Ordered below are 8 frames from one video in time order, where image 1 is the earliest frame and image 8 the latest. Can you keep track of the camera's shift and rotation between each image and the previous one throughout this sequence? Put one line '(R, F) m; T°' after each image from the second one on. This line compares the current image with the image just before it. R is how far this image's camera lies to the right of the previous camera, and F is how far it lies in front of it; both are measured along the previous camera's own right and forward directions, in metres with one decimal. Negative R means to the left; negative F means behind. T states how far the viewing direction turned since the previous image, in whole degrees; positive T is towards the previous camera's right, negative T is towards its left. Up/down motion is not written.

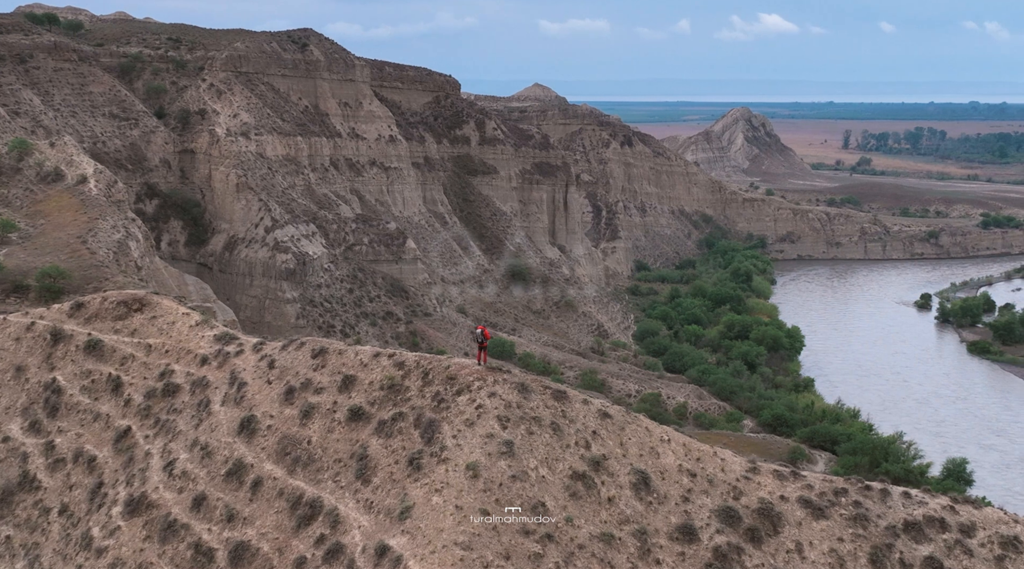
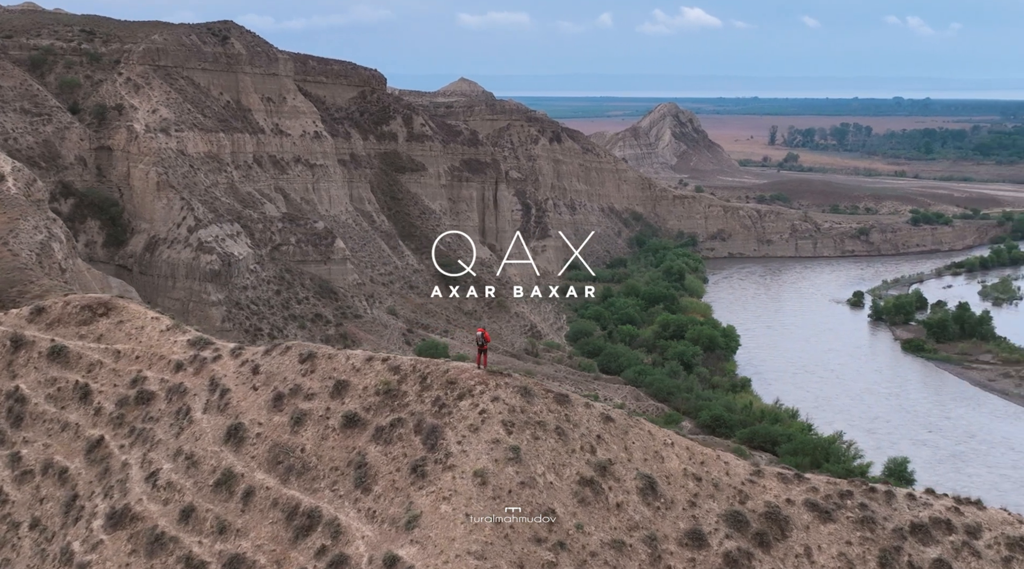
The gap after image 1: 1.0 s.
(-0.7, +0.4) m; +3°
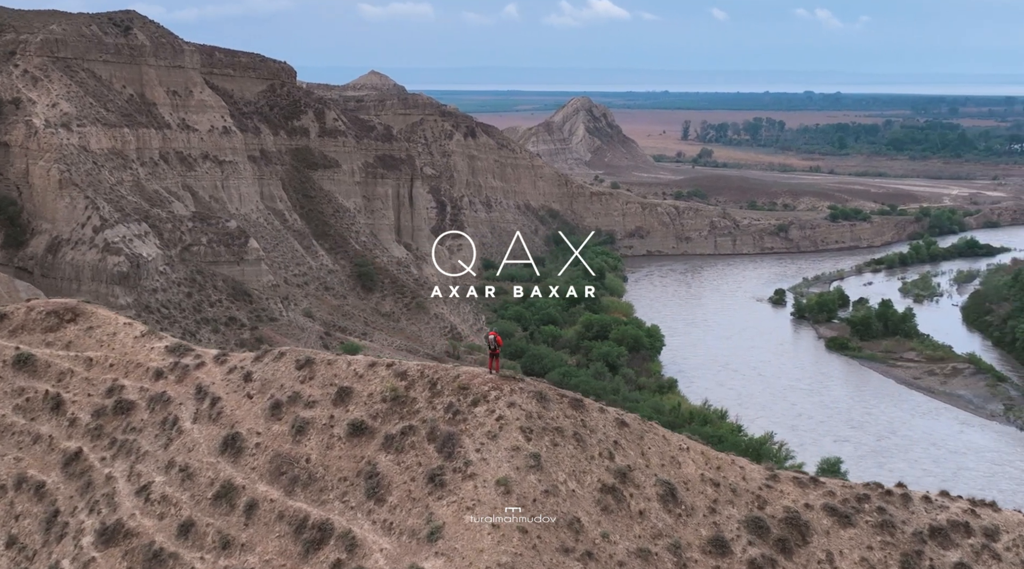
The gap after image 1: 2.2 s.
(-0.9, +0.4) m; +3°
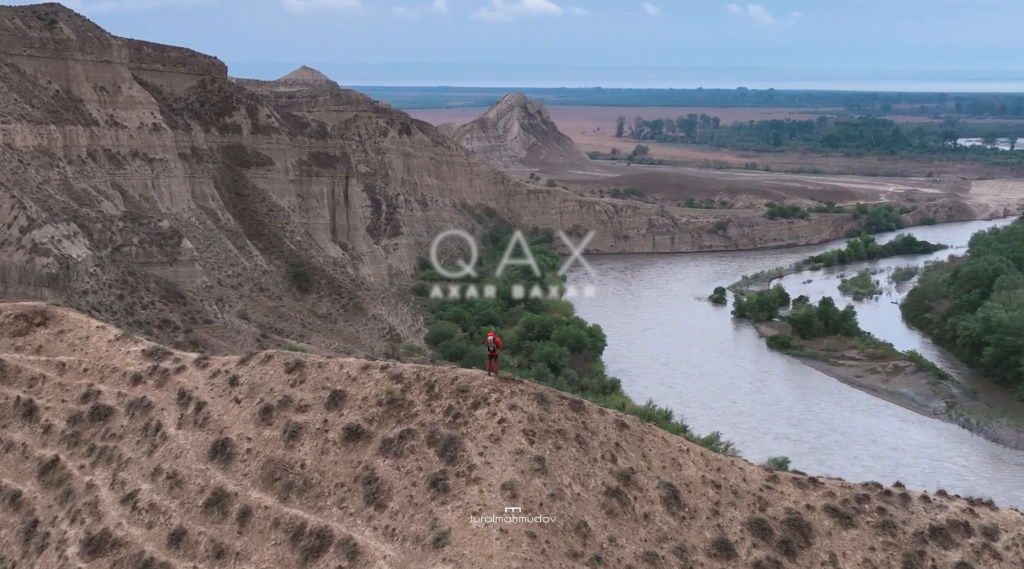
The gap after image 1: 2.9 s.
(-0.5, +0.2) m; +2°
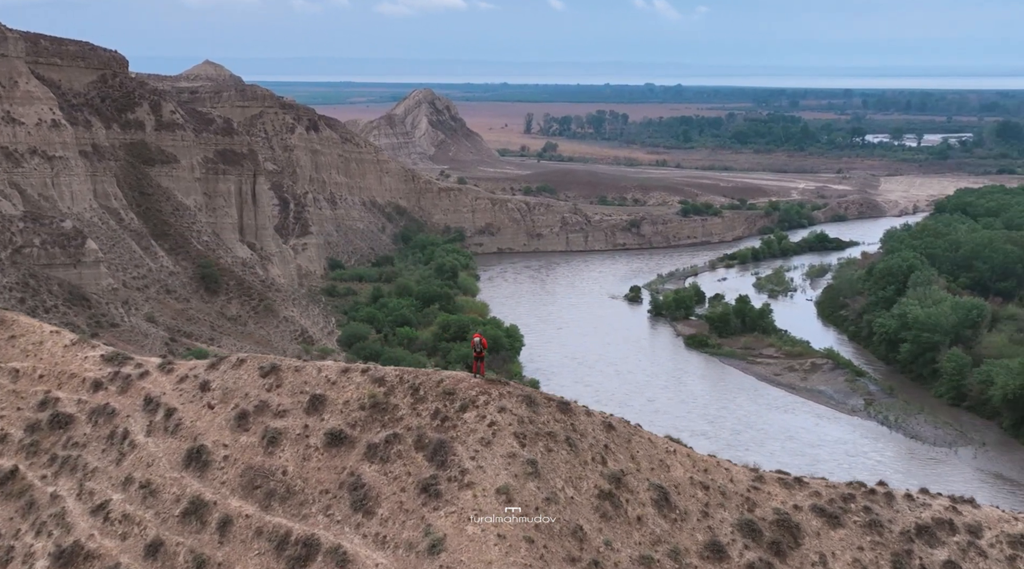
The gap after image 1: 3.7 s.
(-0.6, +0.2) m; +3°
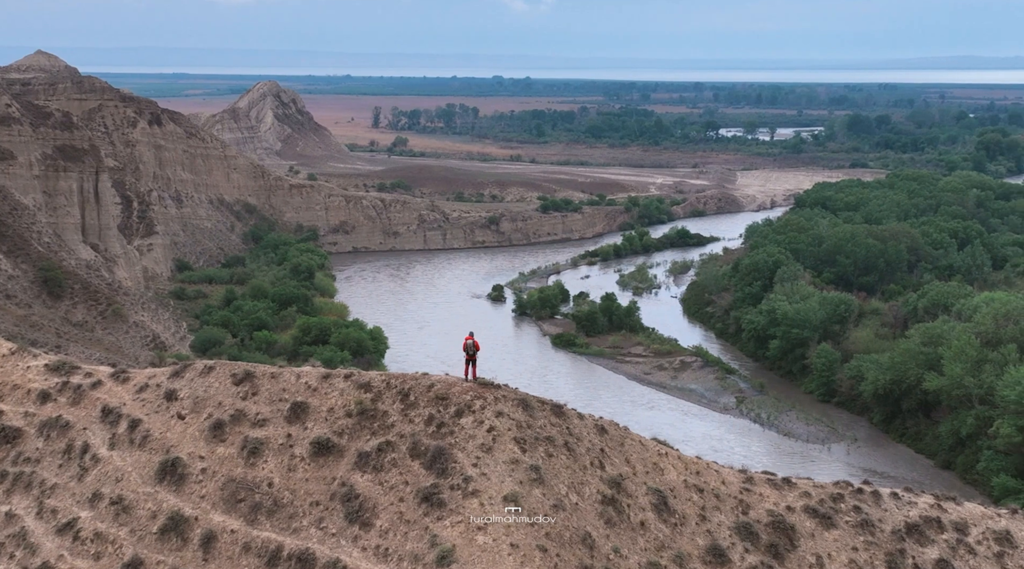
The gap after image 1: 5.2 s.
(-1.0, +0.4) m; +5°
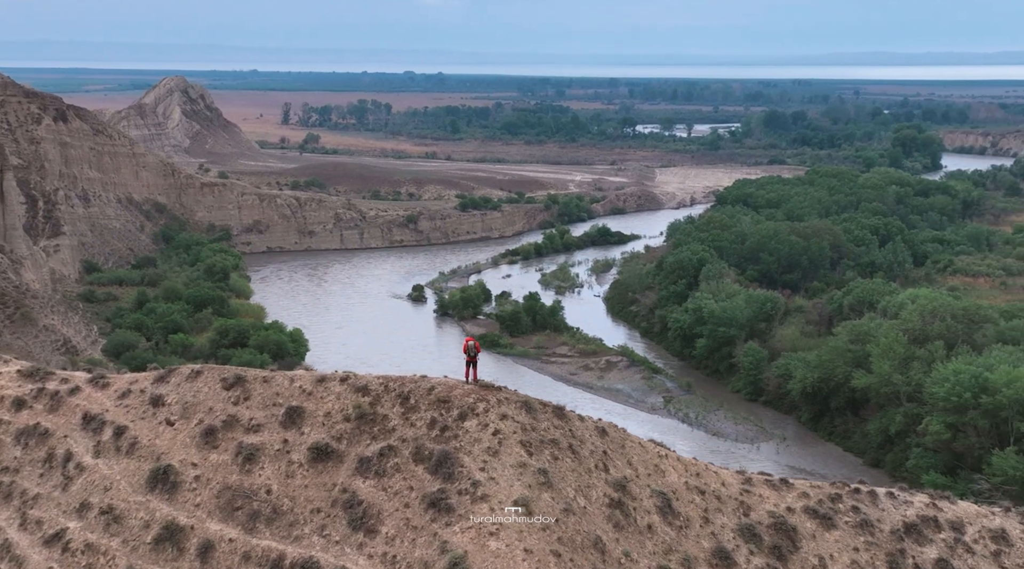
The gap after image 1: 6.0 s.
(-0.6, +0.2) m; +3°
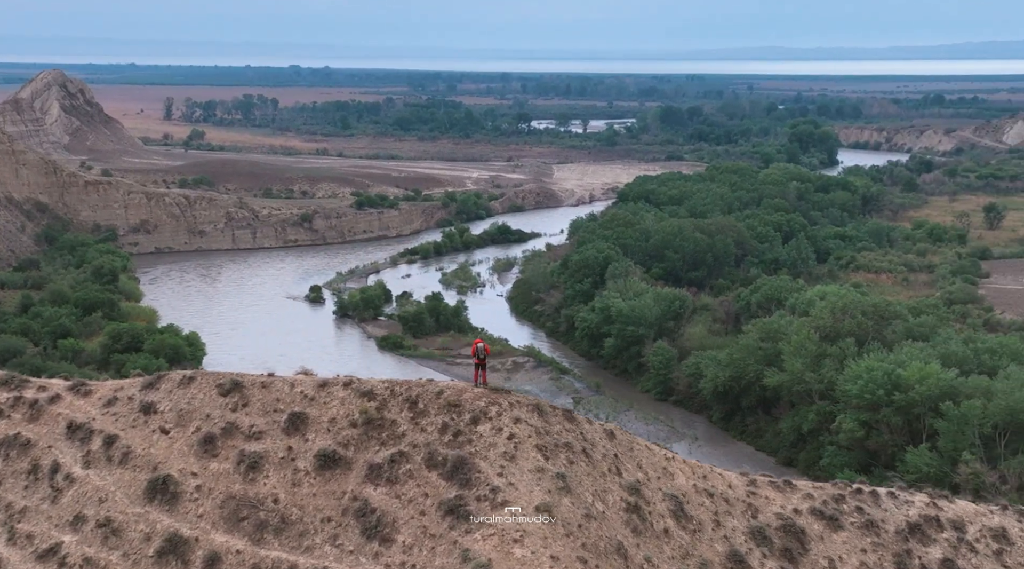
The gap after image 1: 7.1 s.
(-0.8, +0.2) m; +3°
